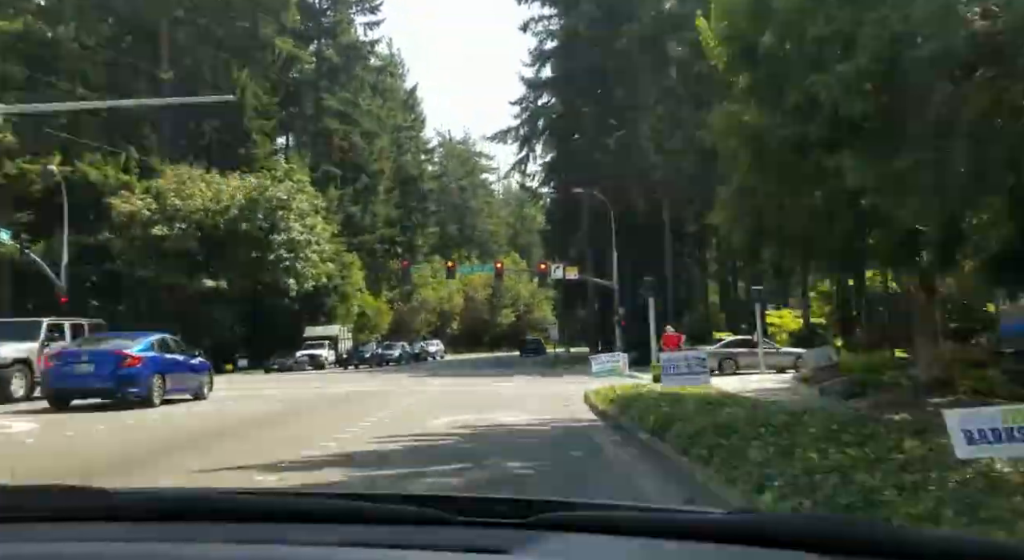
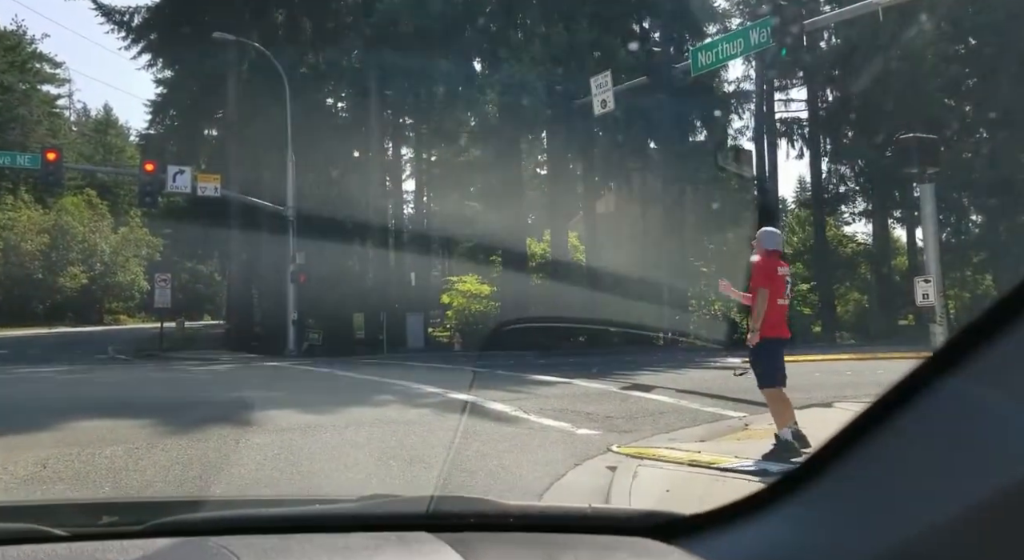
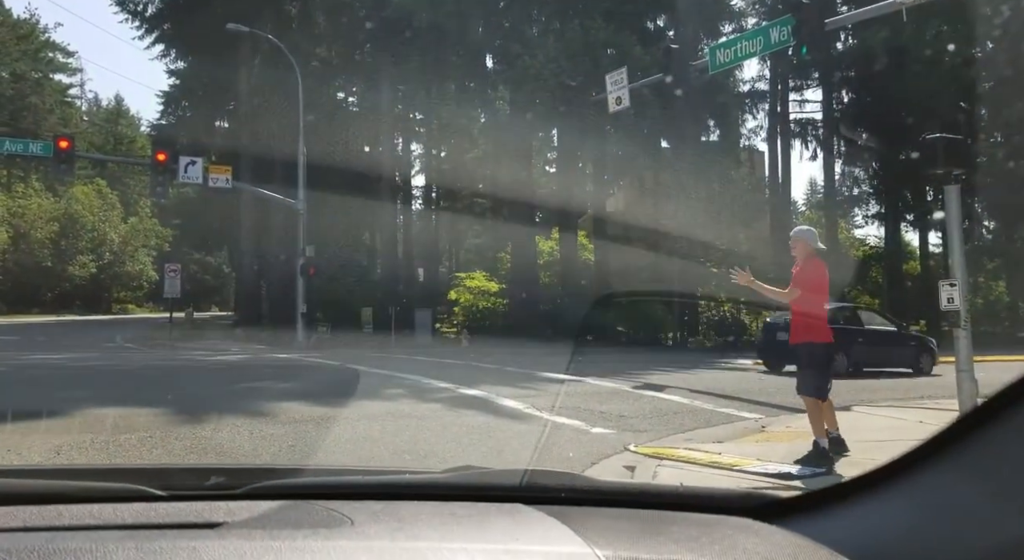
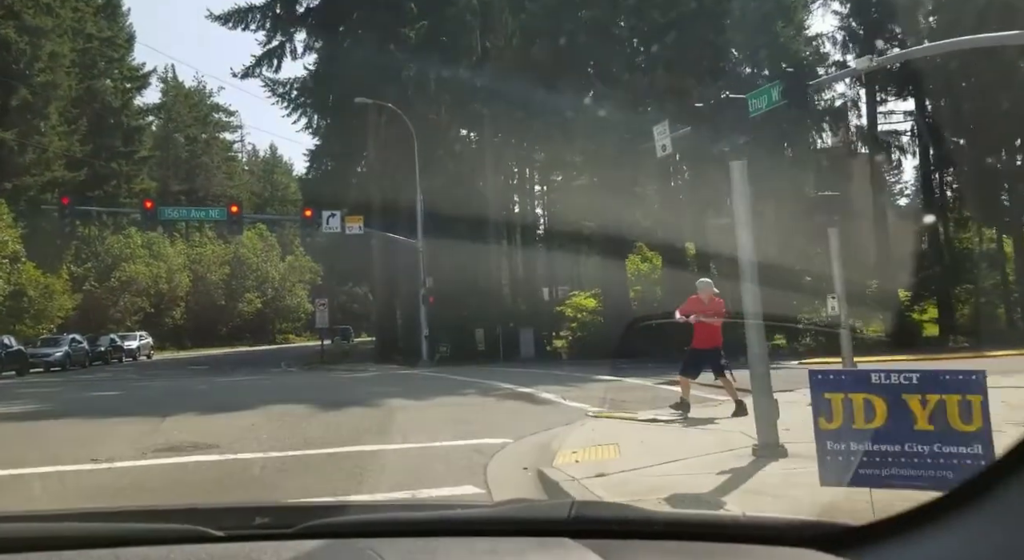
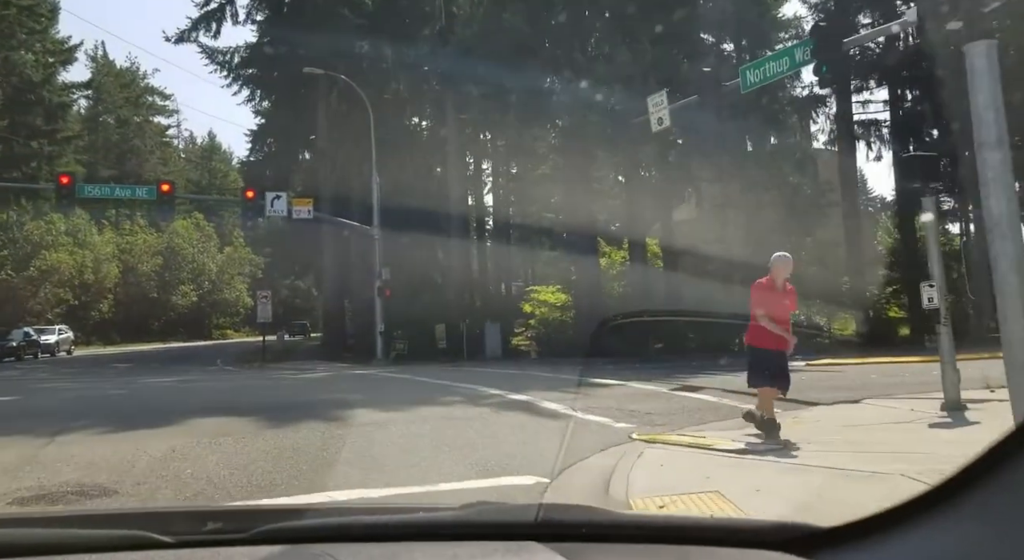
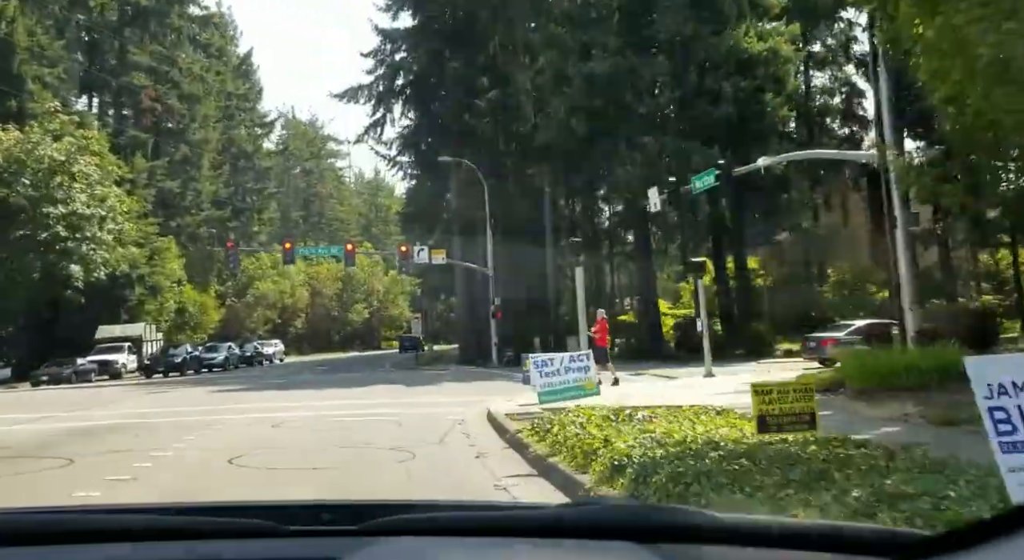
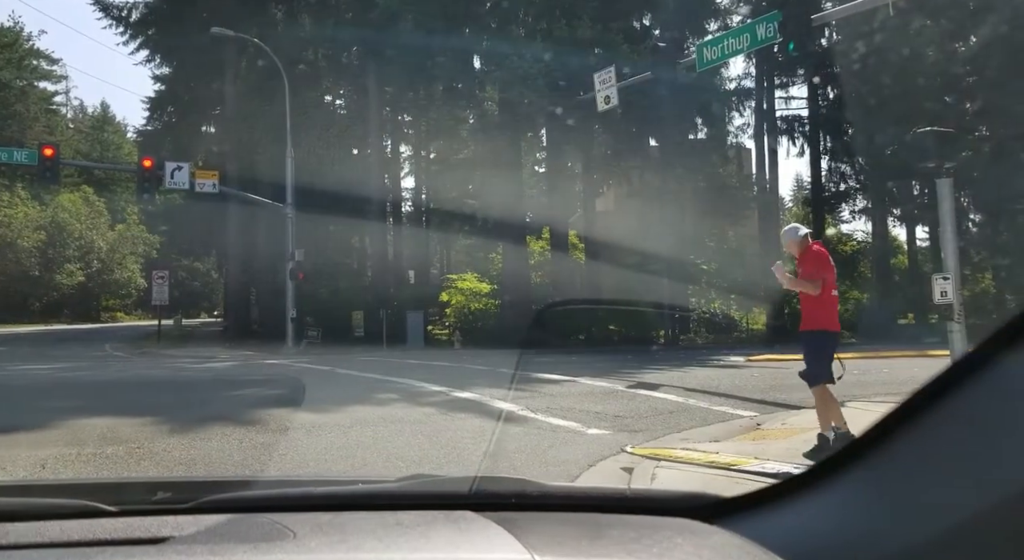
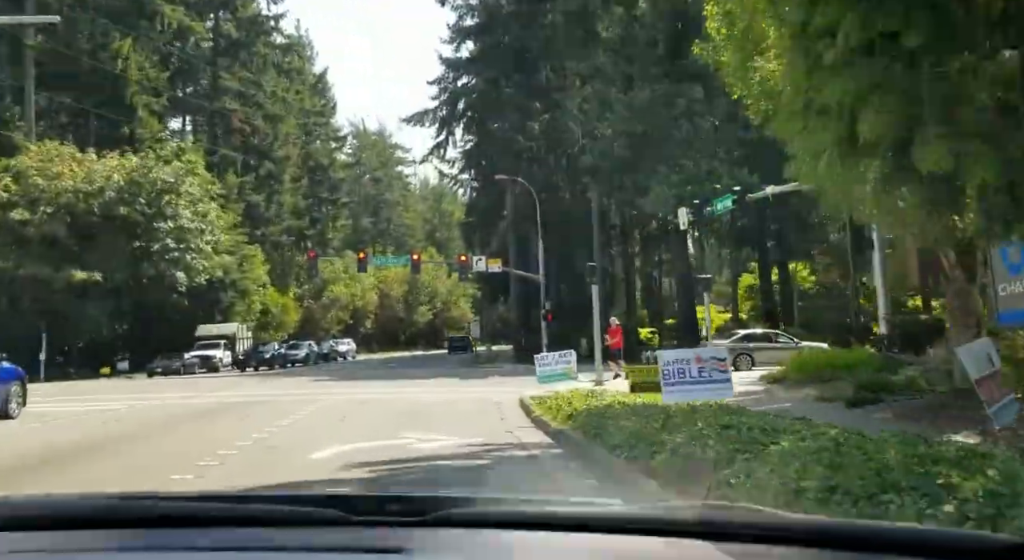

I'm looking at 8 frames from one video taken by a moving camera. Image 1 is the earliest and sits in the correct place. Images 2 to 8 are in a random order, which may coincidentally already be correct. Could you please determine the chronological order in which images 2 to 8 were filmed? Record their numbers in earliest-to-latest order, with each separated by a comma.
8, 6, 4, 5, 2, 3, 7
